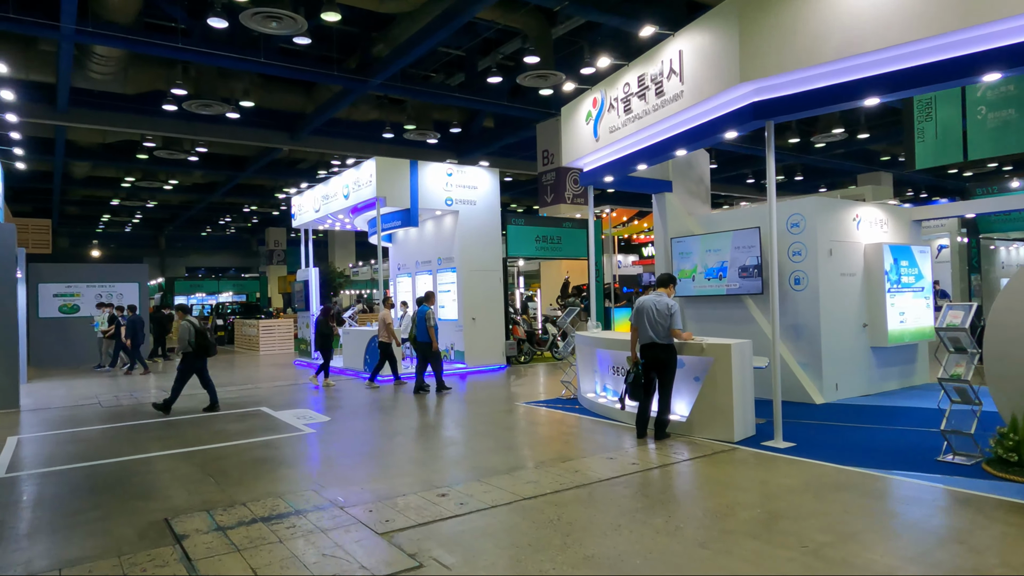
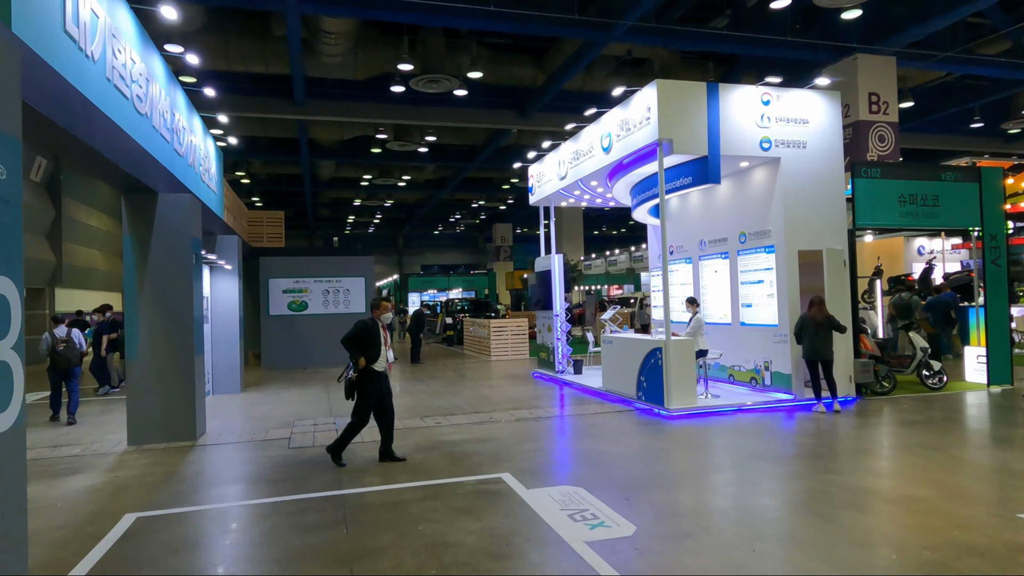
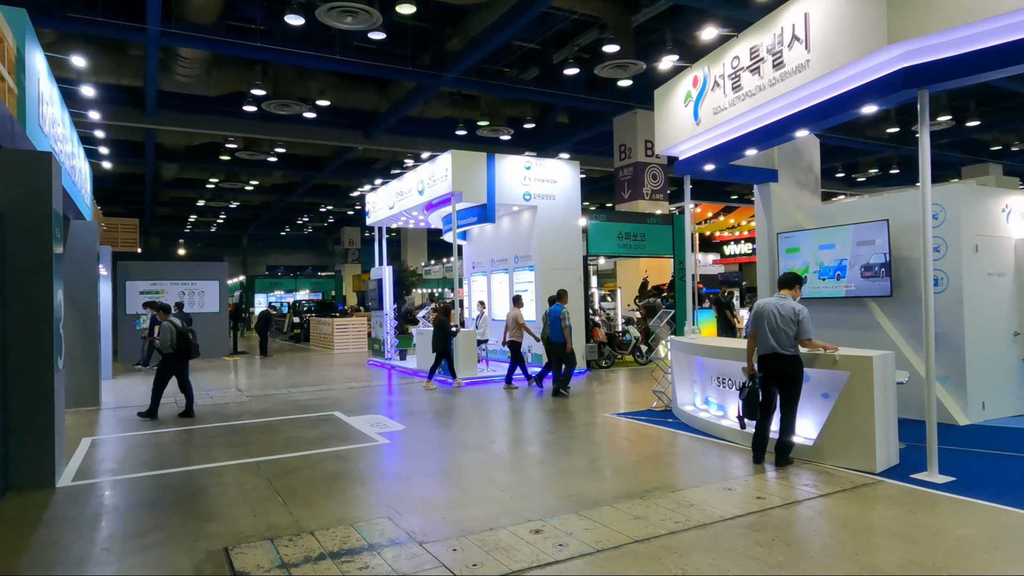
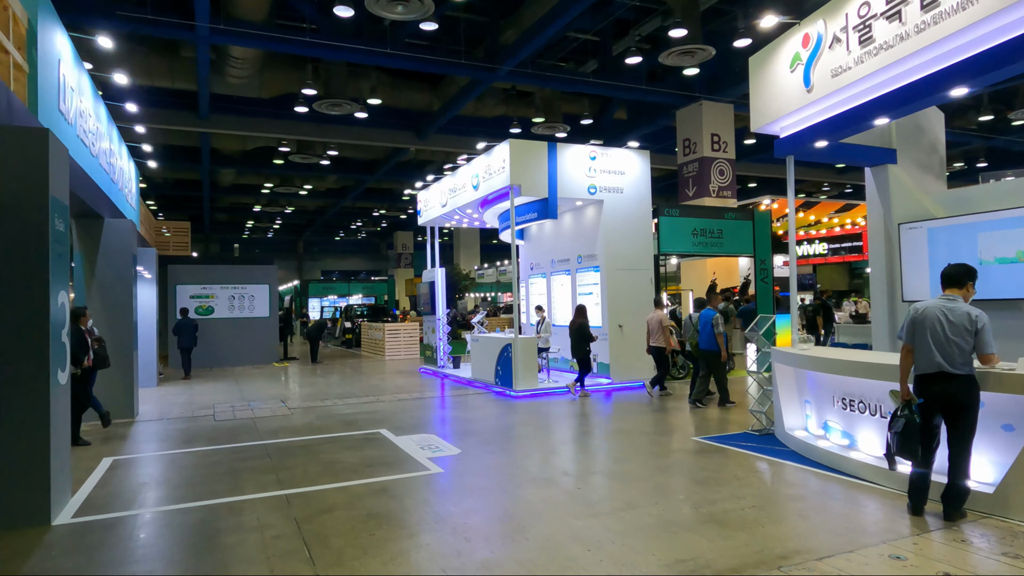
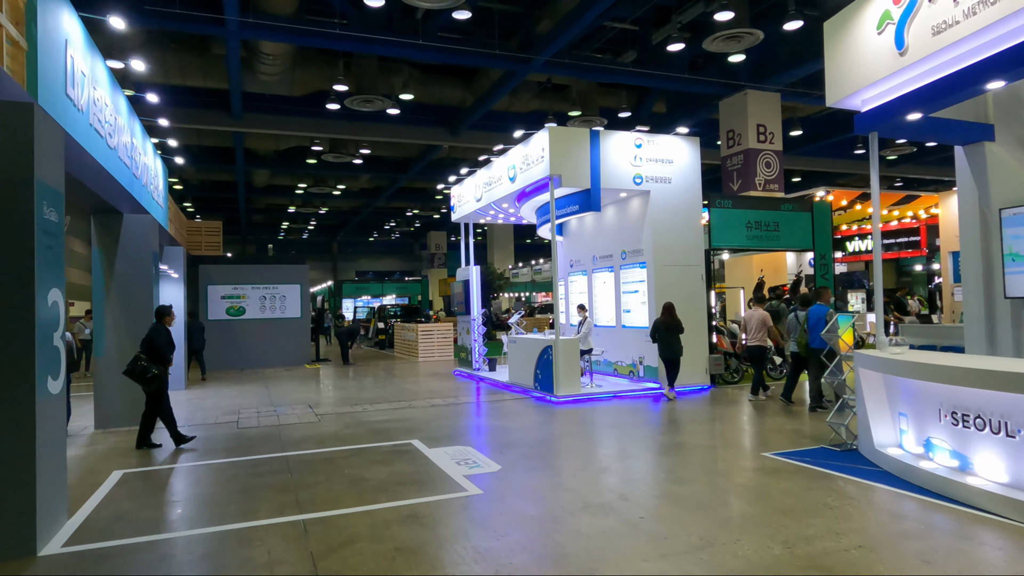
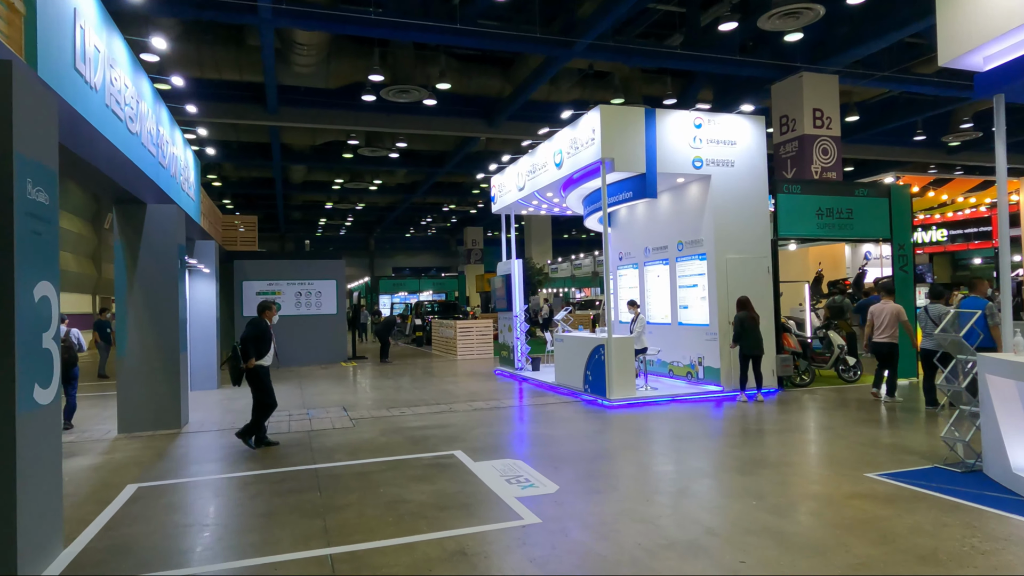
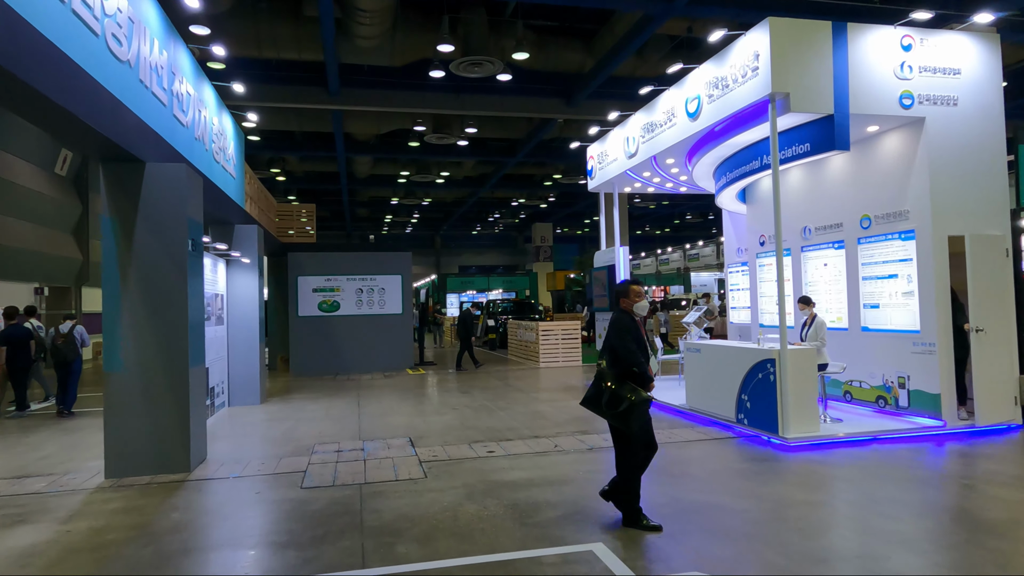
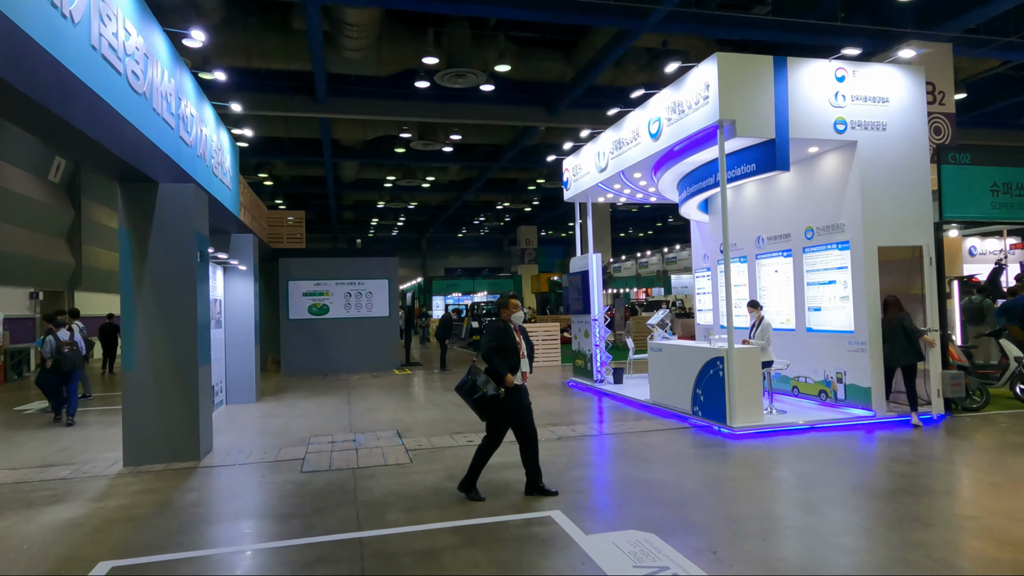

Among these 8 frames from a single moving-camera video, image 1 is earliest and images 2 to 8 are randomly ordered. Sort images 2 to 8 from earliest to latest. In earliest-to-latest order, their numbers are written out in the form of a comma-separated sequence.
3, 4, 5, 6, 2, 8, 7
